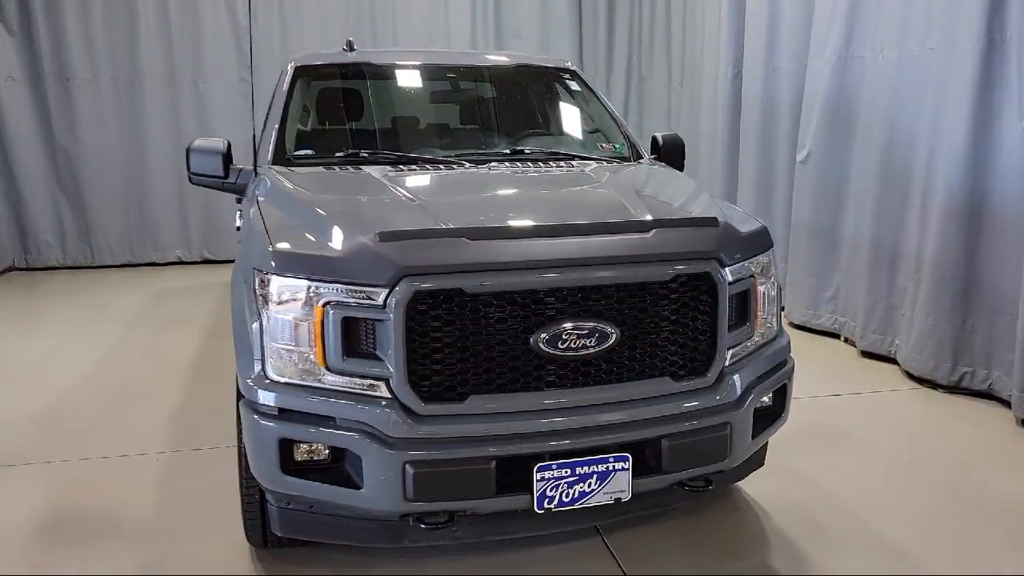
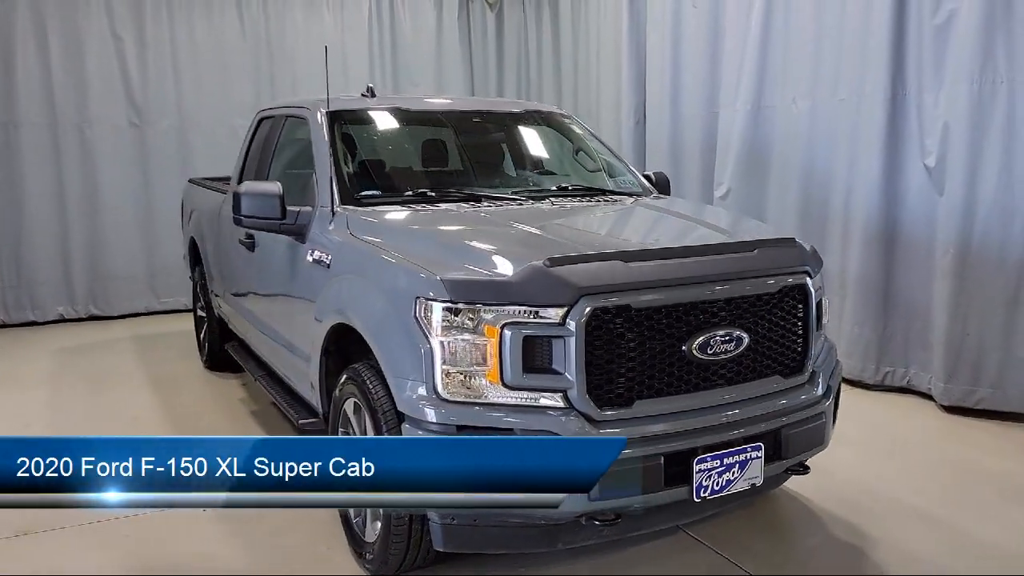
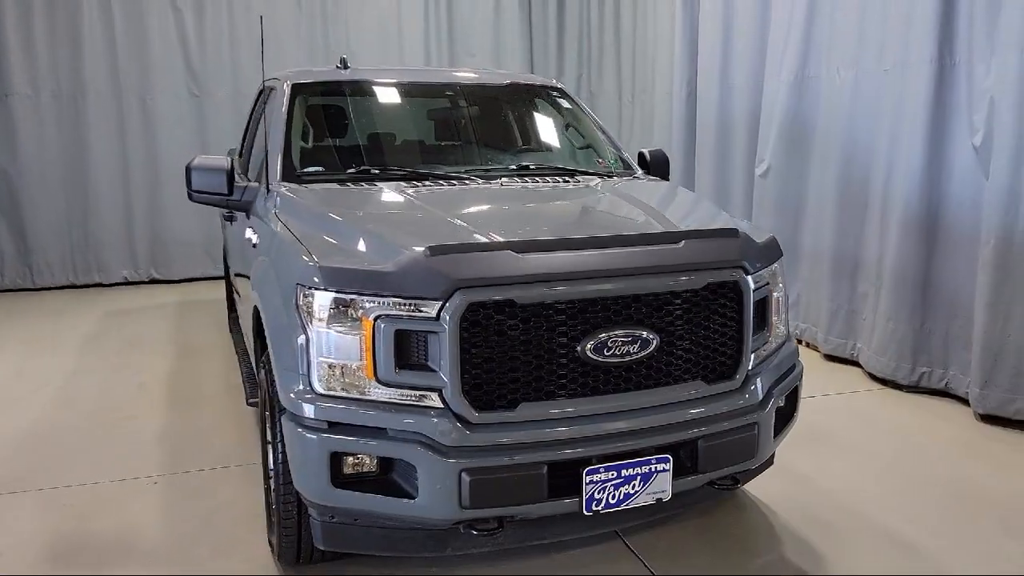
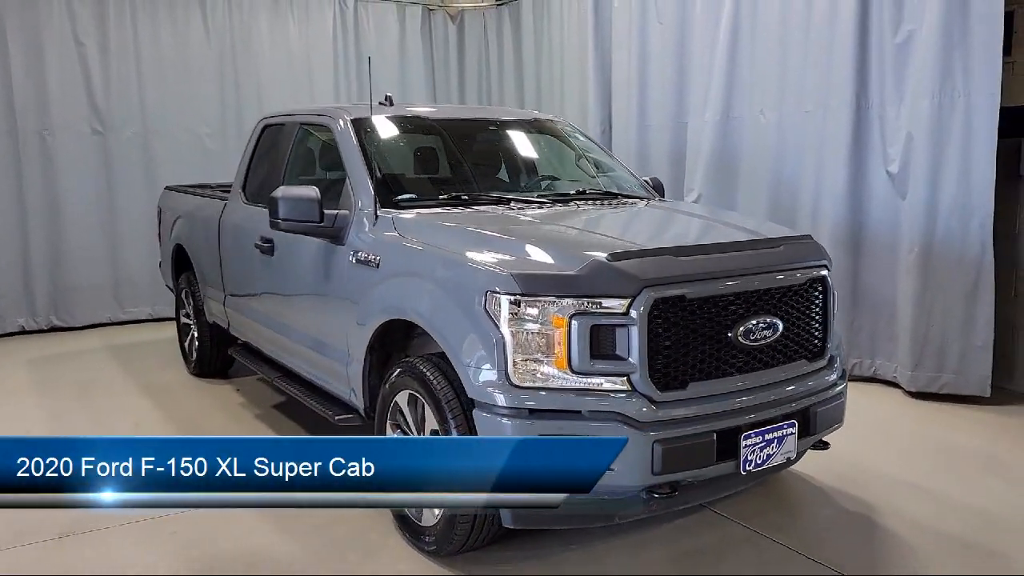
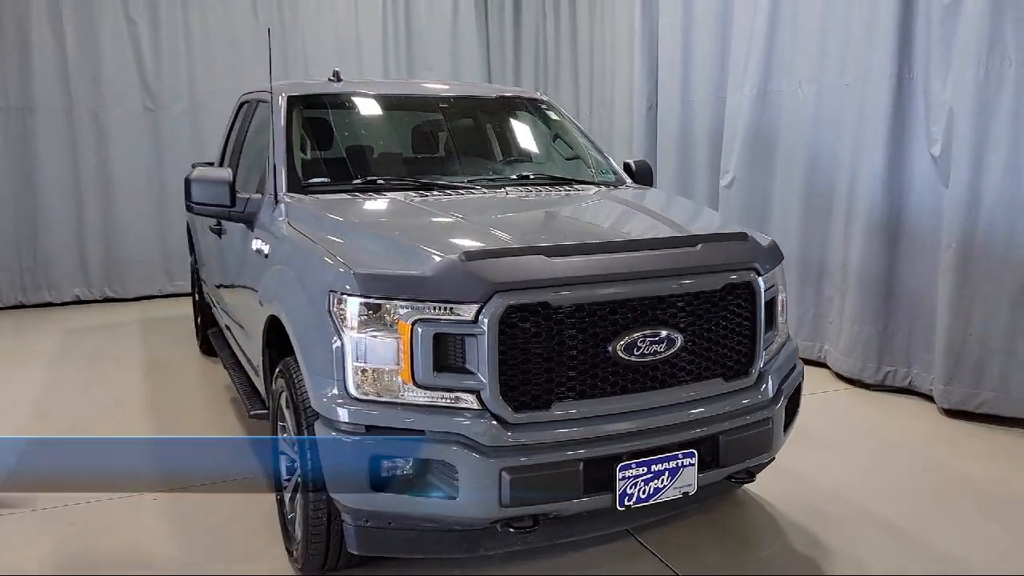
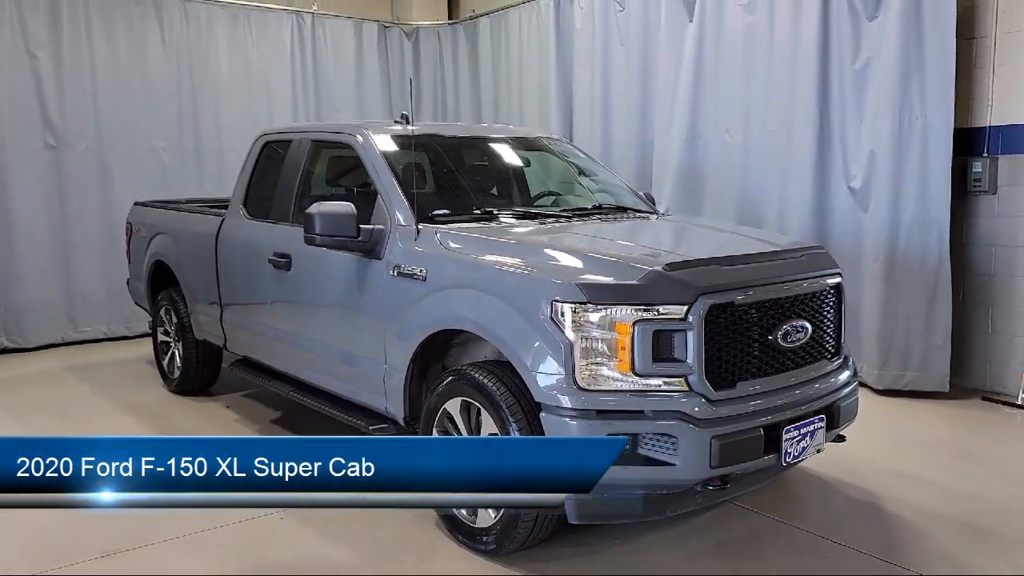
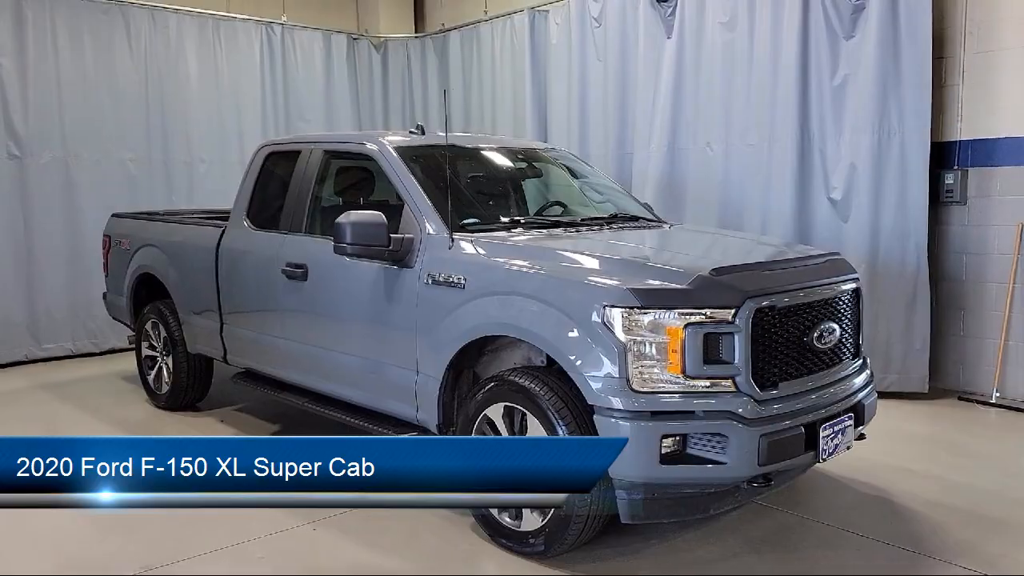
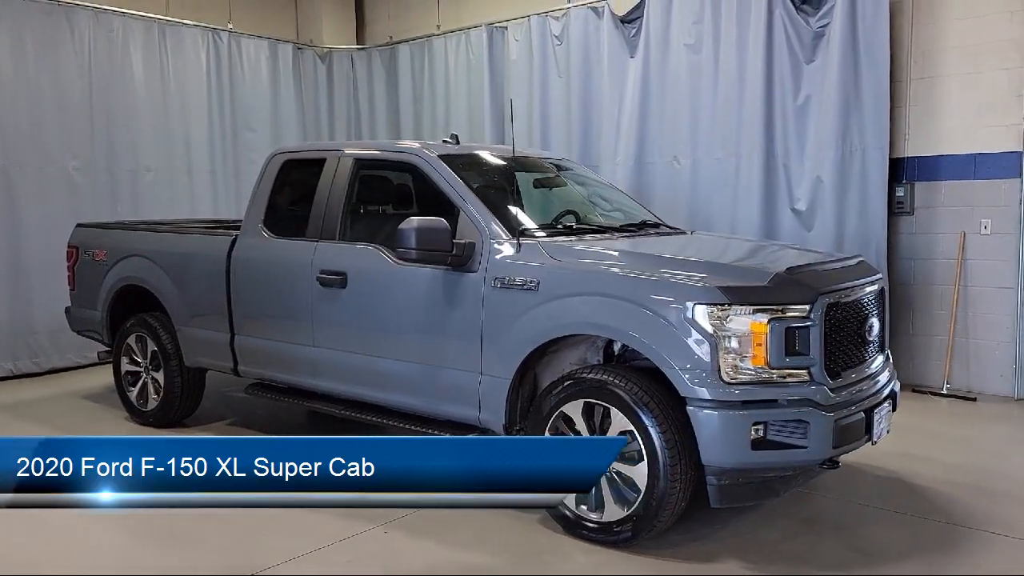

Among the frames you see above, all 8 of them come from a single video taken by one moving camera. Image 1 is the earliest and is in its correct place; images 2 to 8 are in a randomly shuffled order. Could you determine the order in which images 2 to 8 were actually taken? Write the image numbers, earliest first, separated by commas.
3, 5, 2, 4, 6, 7, 8
